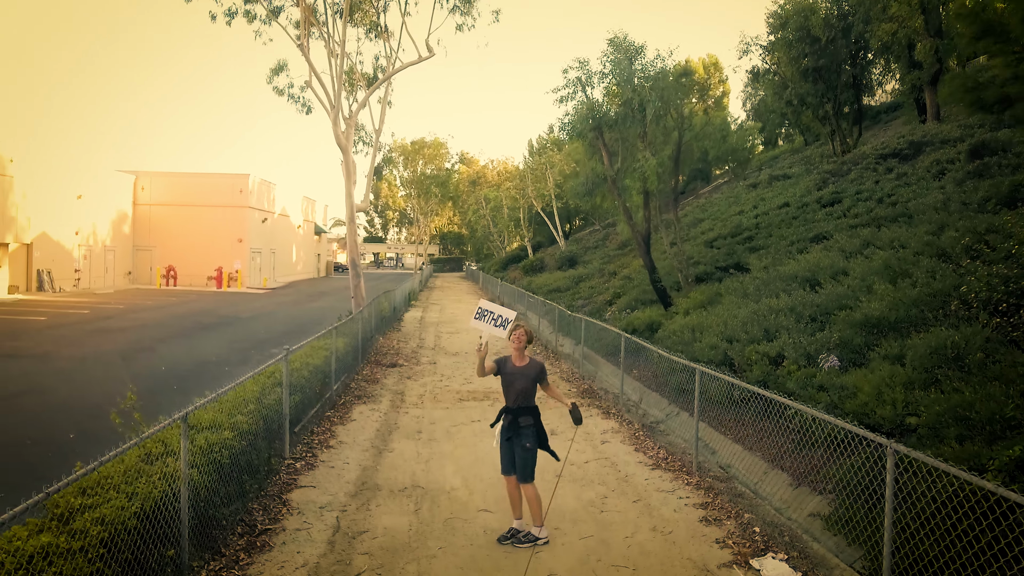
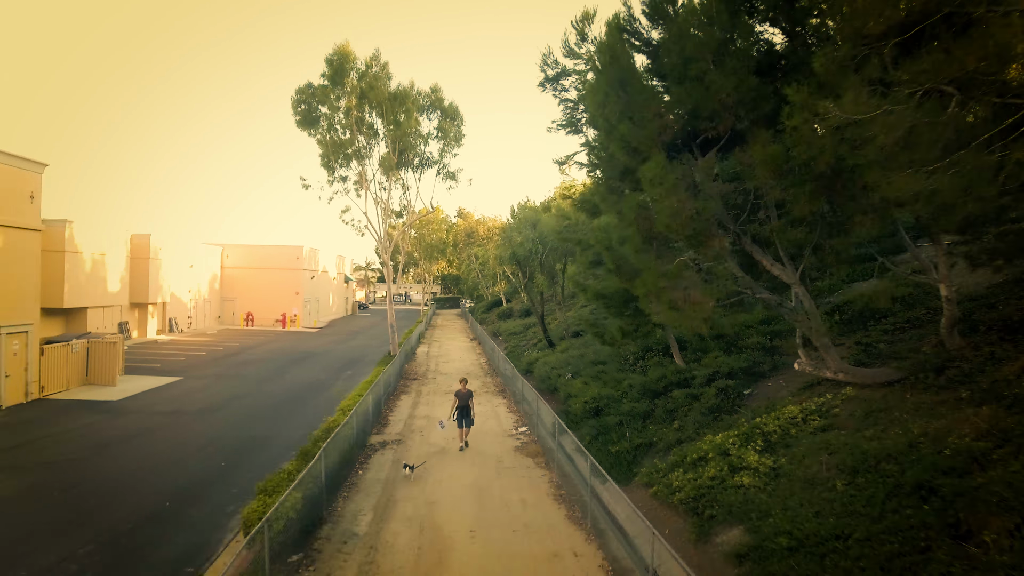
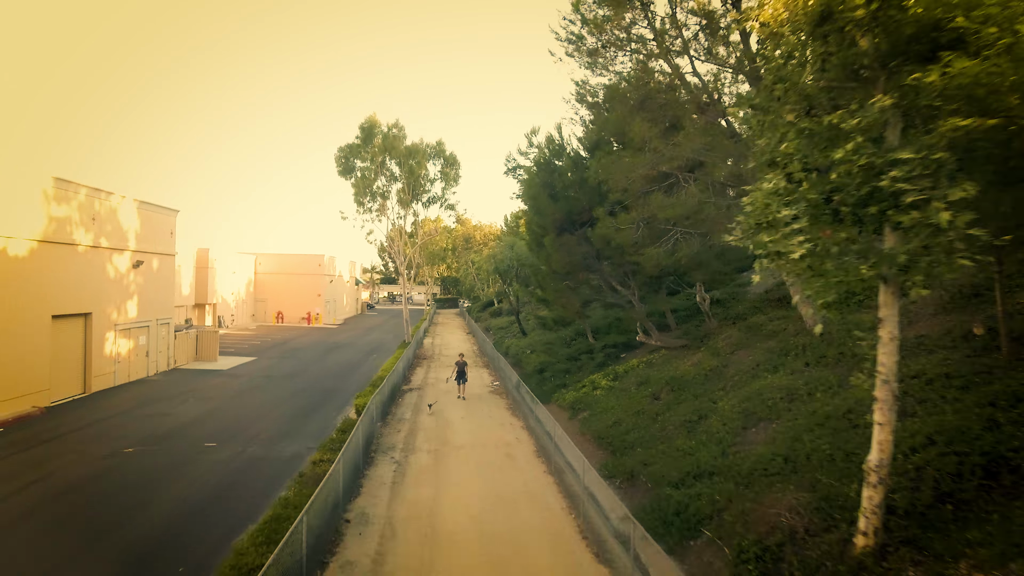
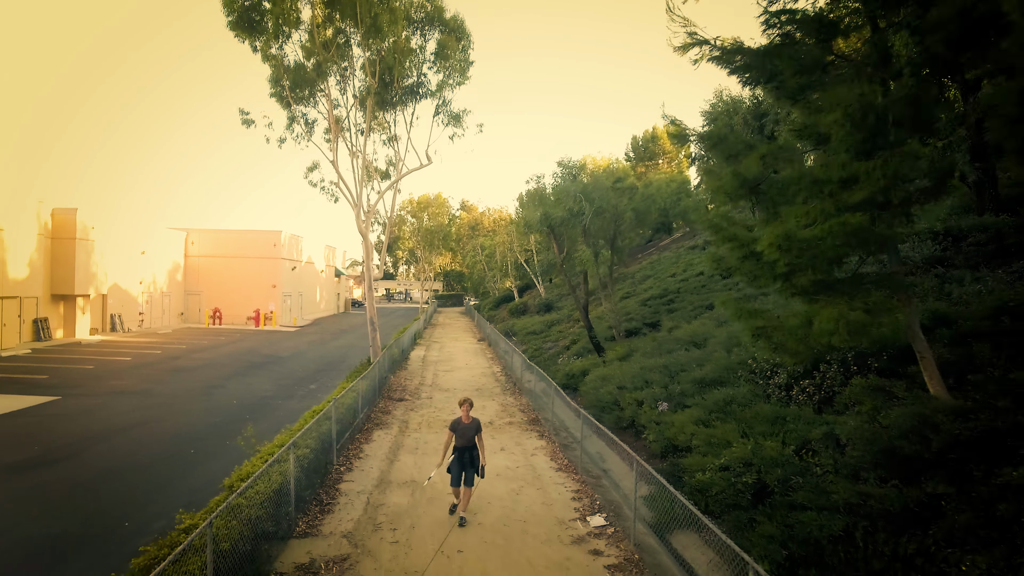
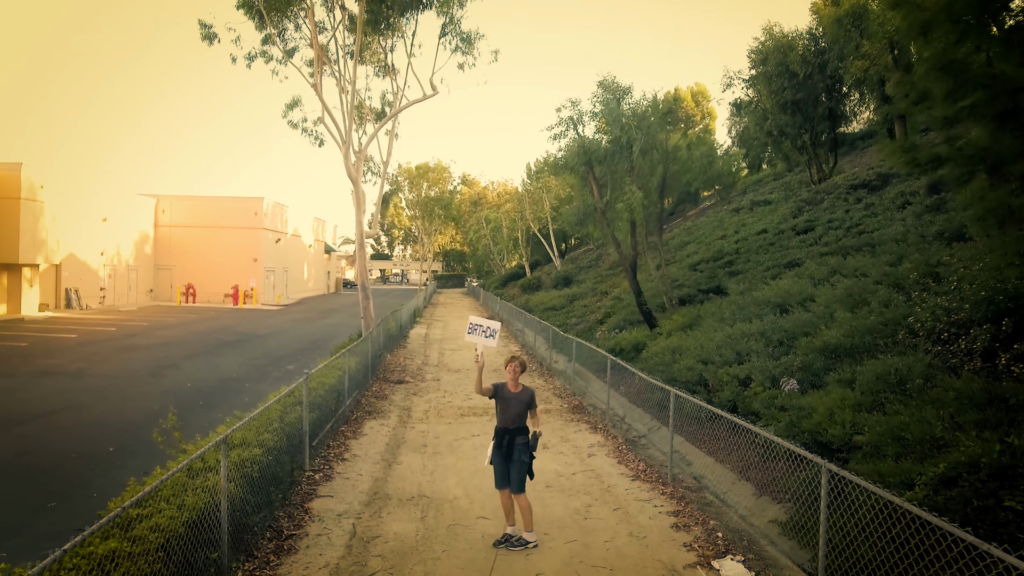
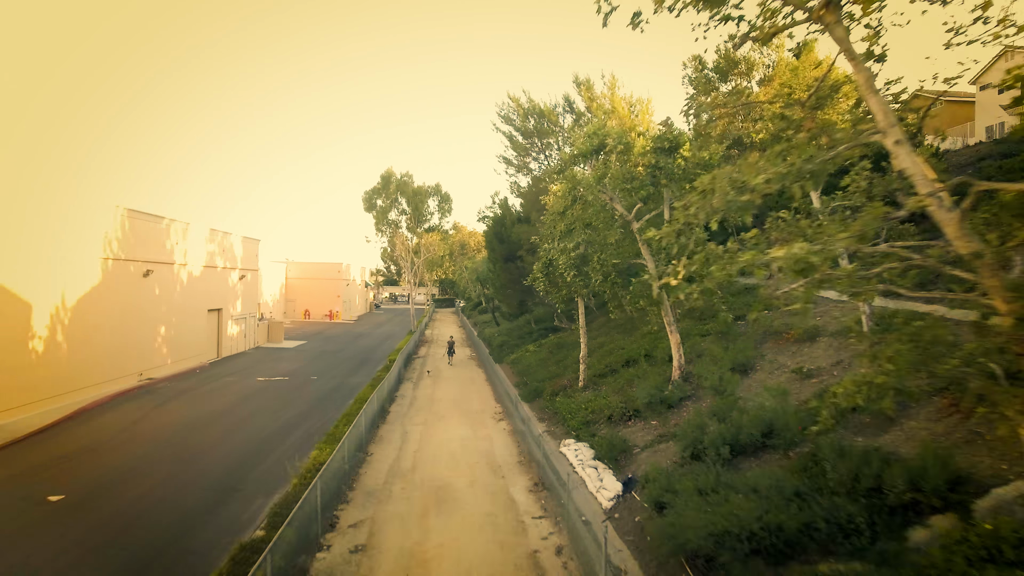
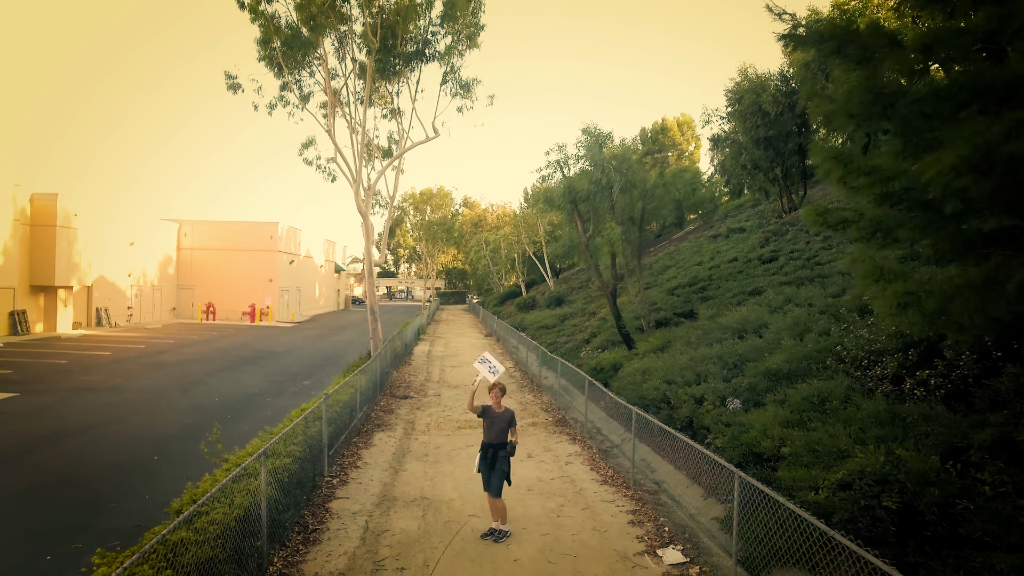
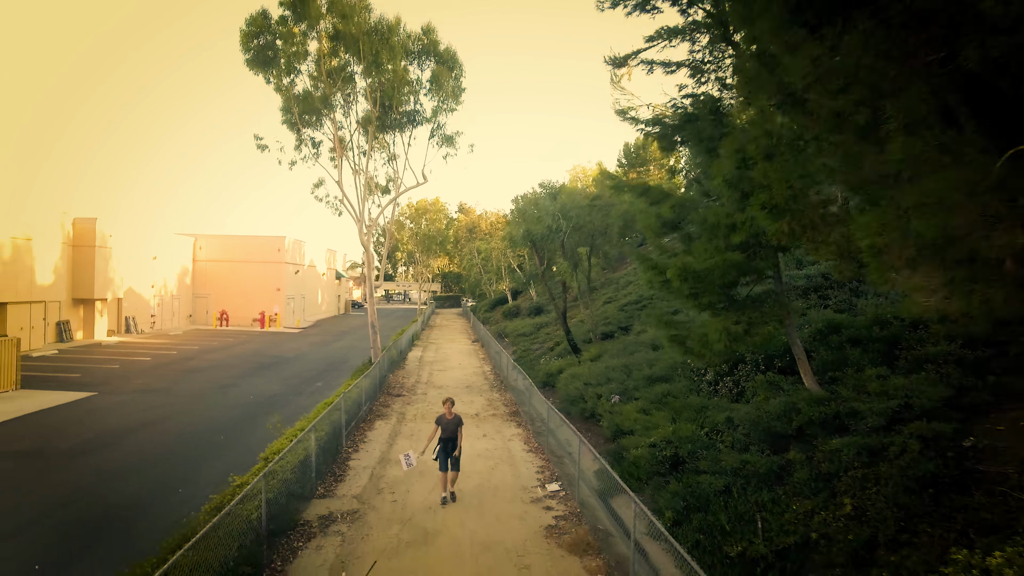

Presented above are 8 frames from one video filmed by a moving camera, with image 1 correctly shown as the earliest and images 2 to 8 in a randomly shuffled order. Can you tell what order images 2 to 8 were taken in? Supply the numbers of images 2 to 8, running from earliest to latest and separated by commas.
5, 7, 4, 8, 2, 3, 6
